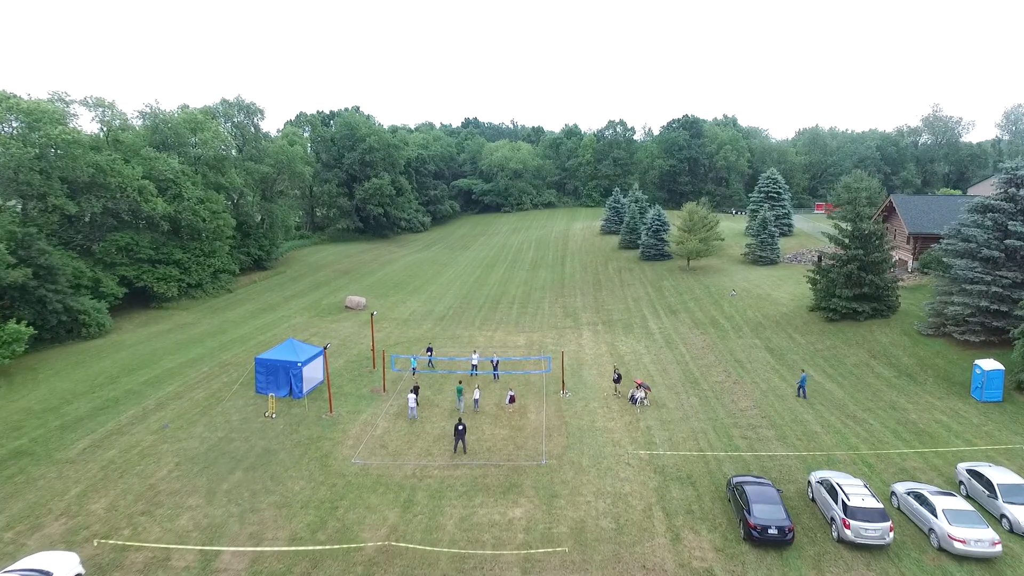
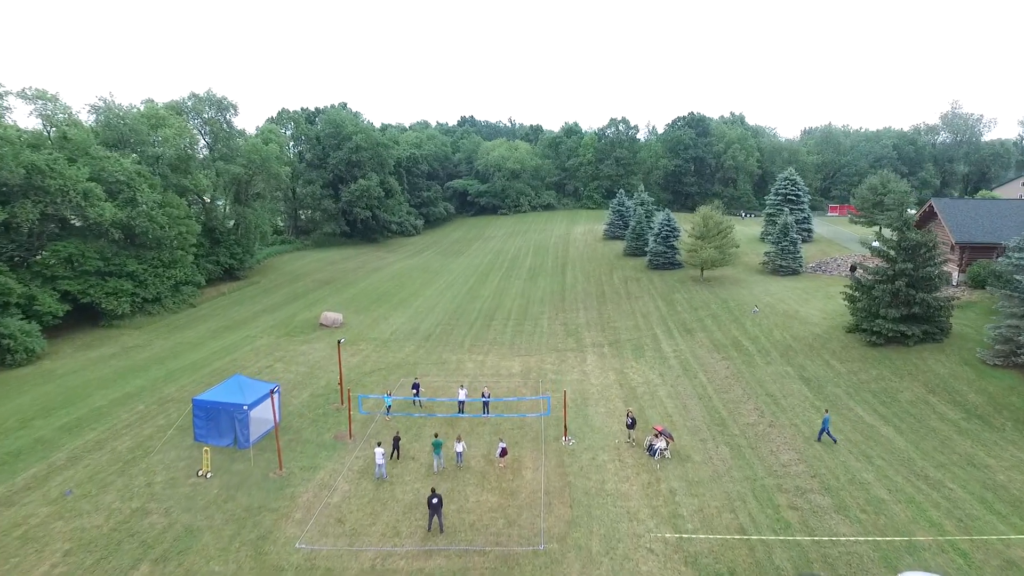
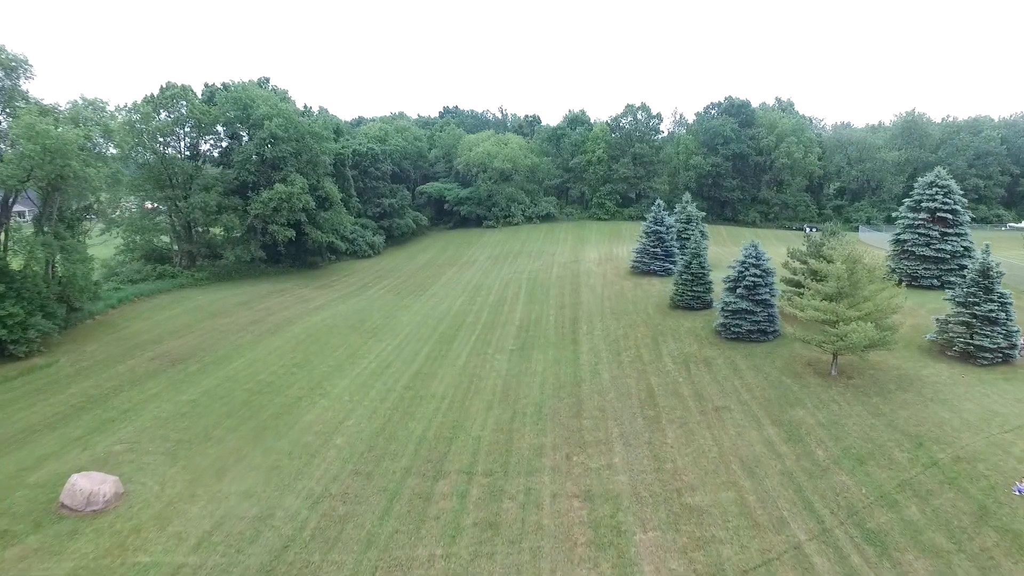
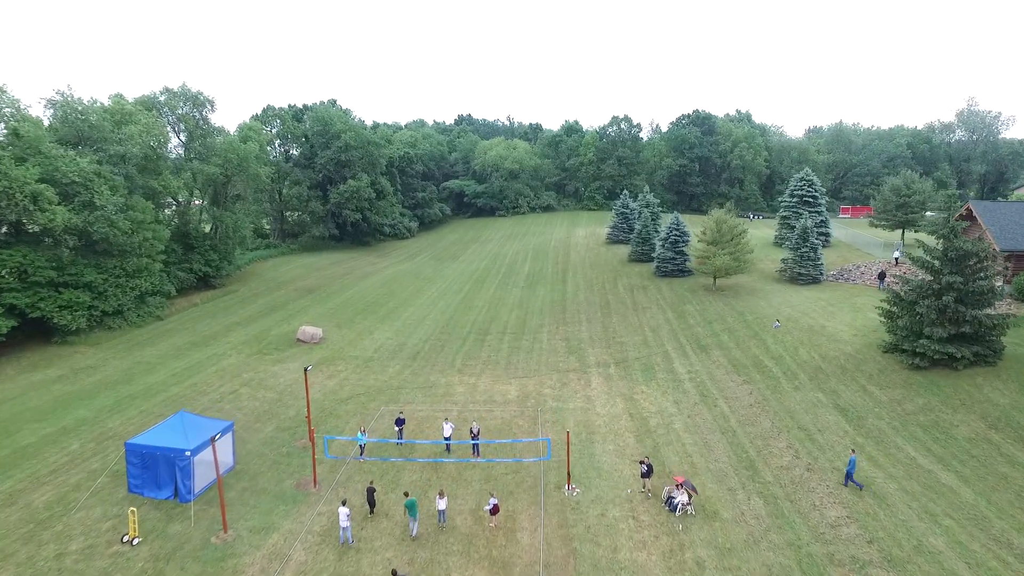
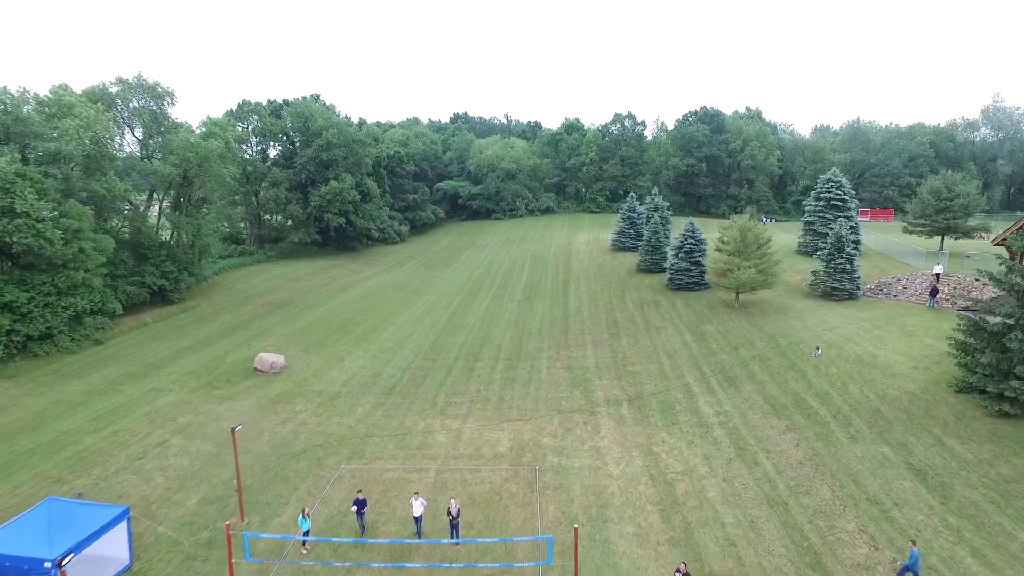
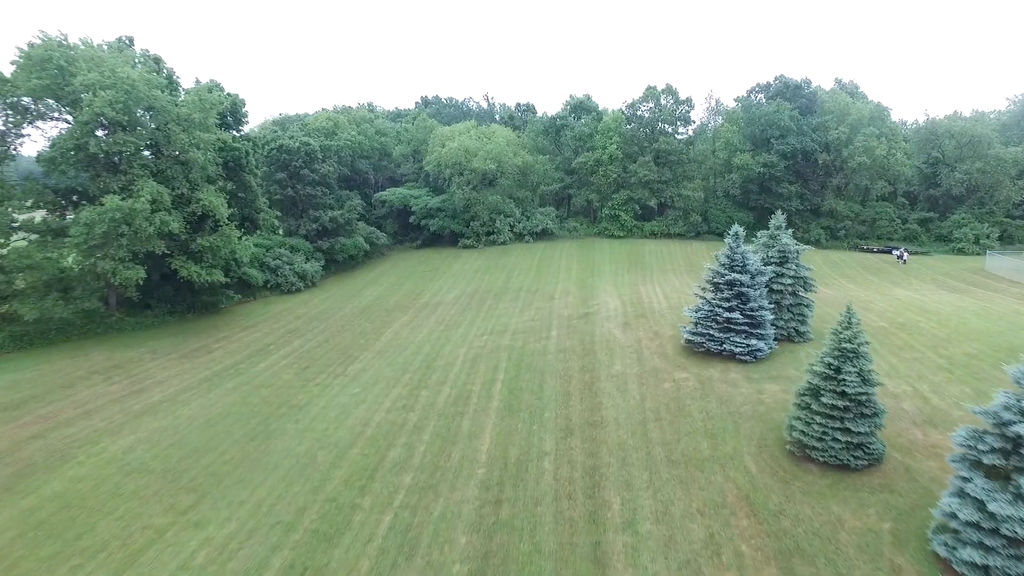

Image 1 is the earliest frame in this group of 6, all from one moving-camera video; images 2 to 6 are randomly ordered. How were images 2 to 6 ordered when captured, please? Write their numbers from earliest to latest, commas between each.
2, 4, 5, 3, 6
